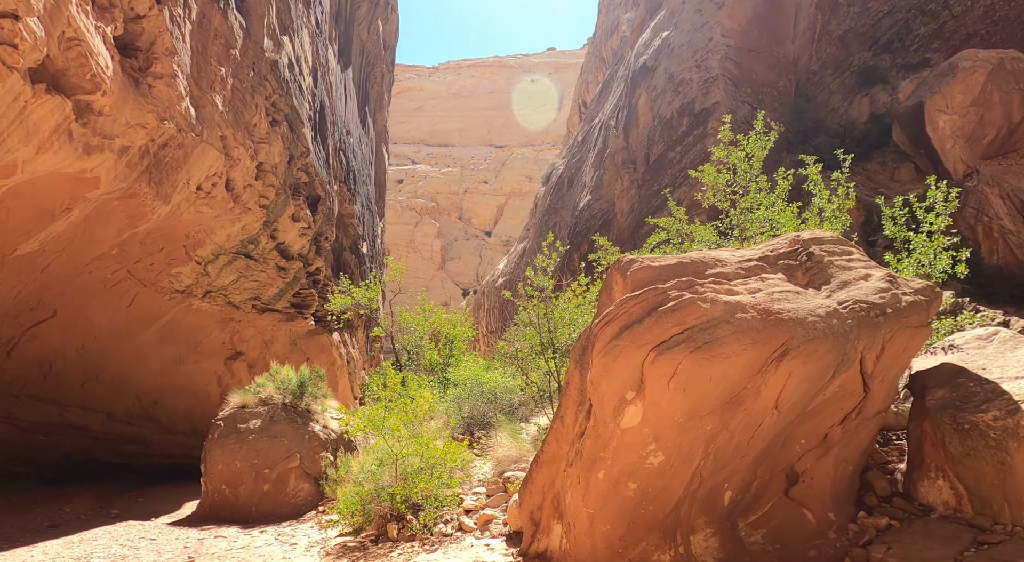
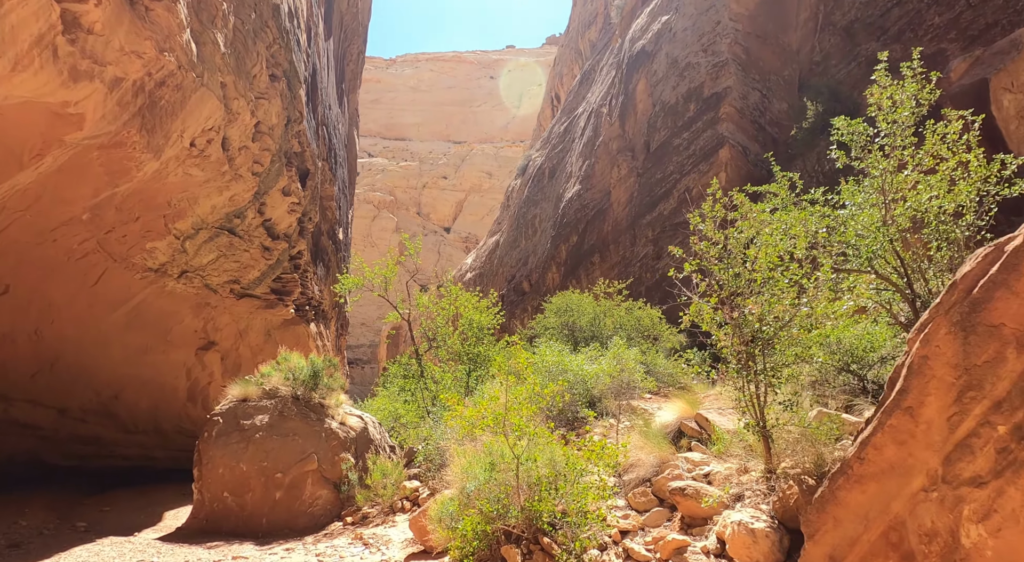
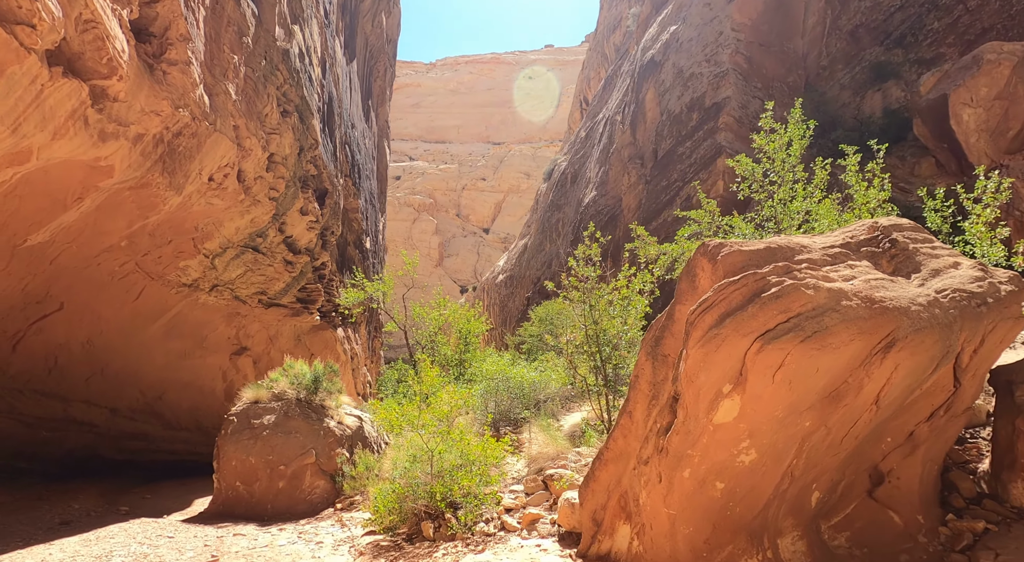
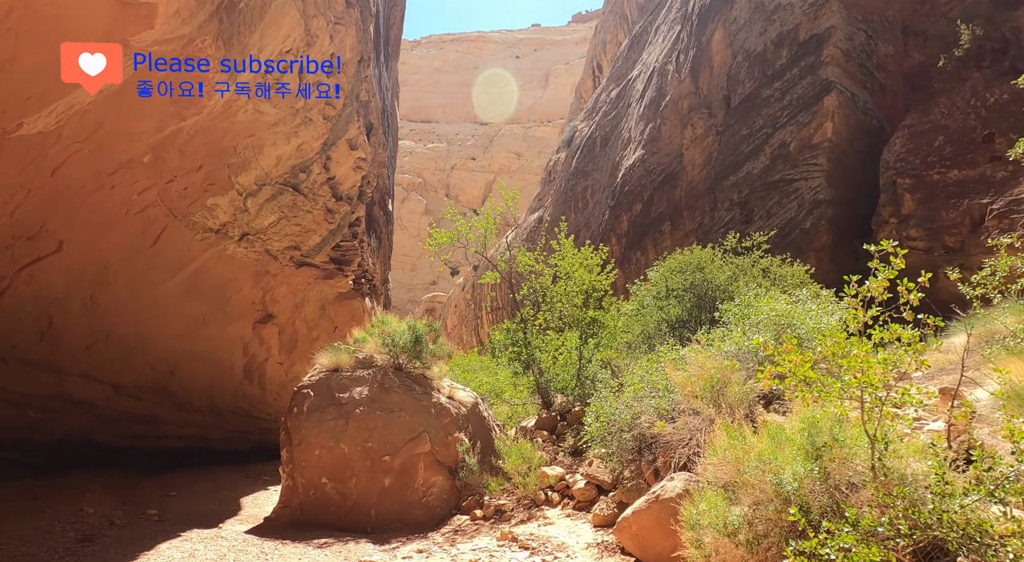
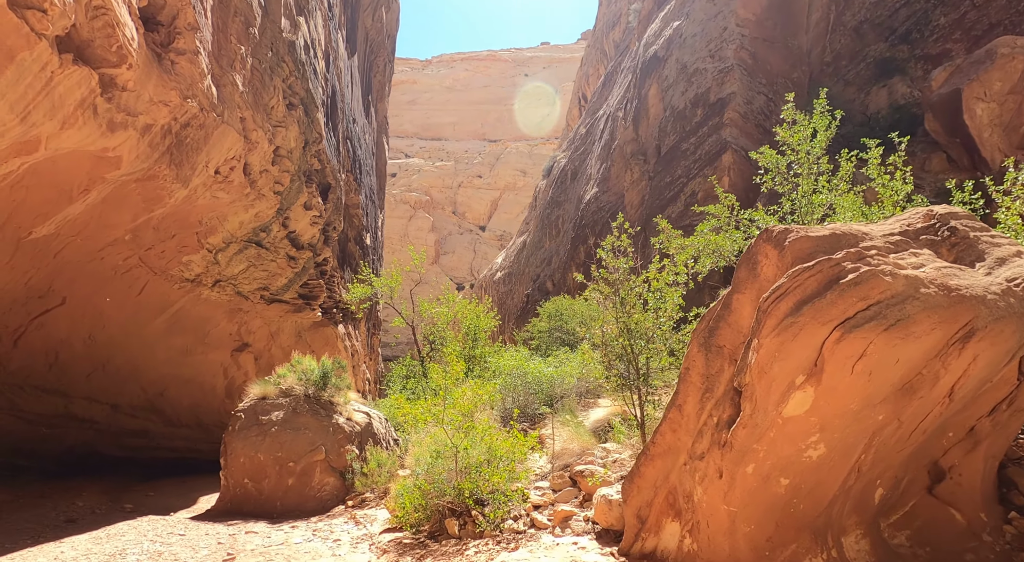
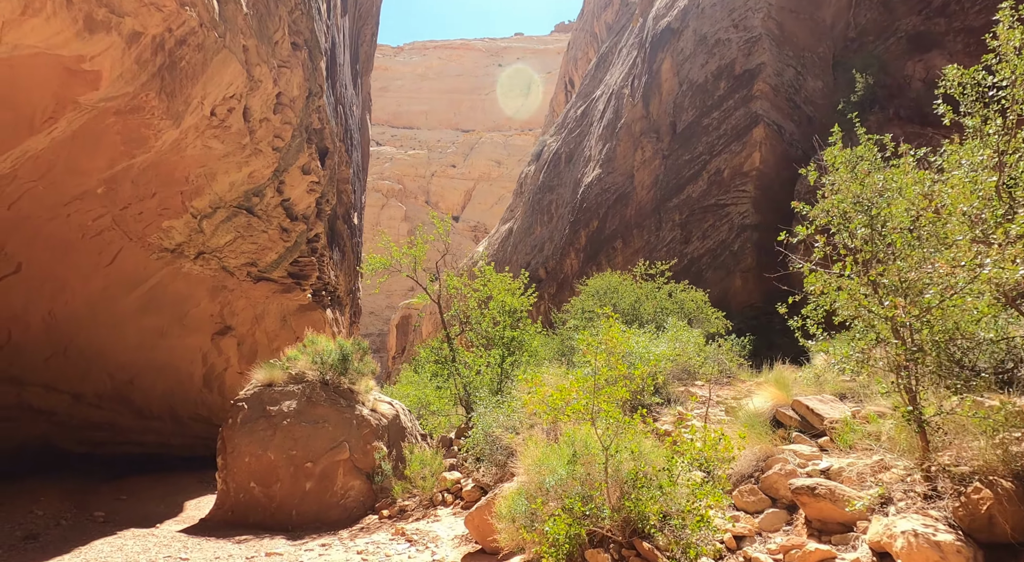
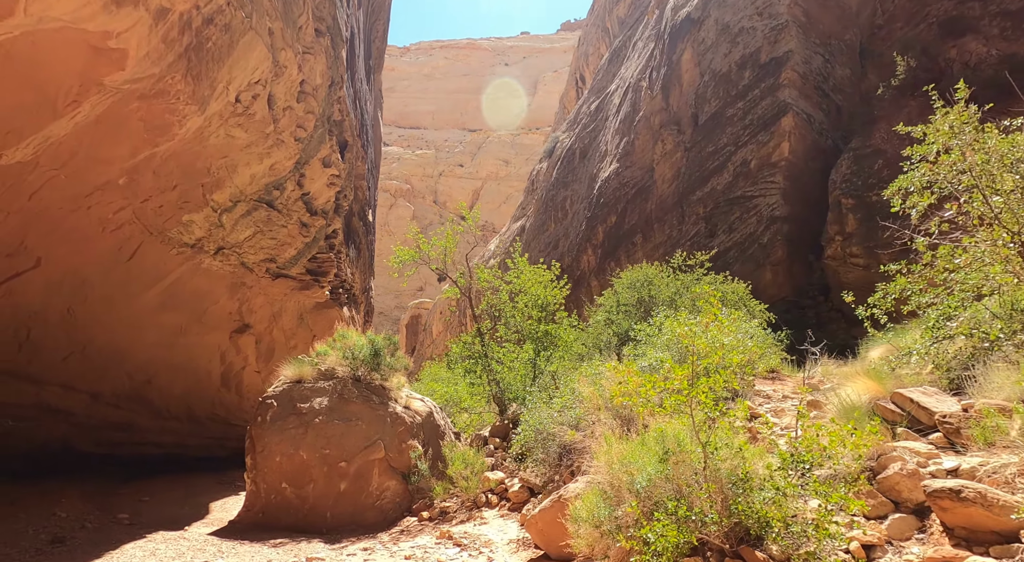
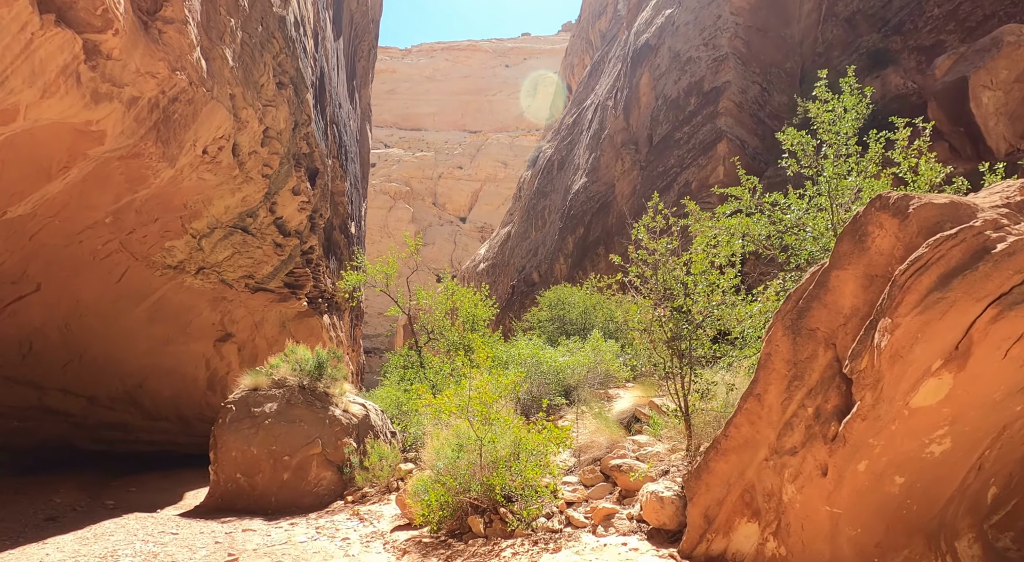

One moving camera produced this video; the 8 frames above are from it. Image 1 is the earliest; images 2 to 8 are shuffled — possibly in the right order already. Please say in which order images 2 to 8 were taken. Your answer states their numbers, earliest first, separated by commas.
3, 5, 8, 2, 6, 7, 4
